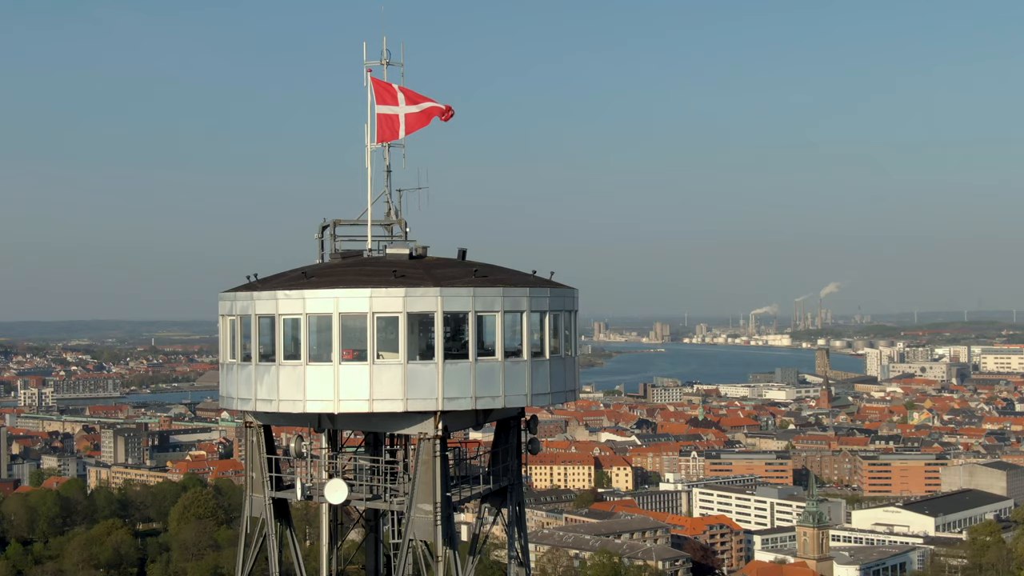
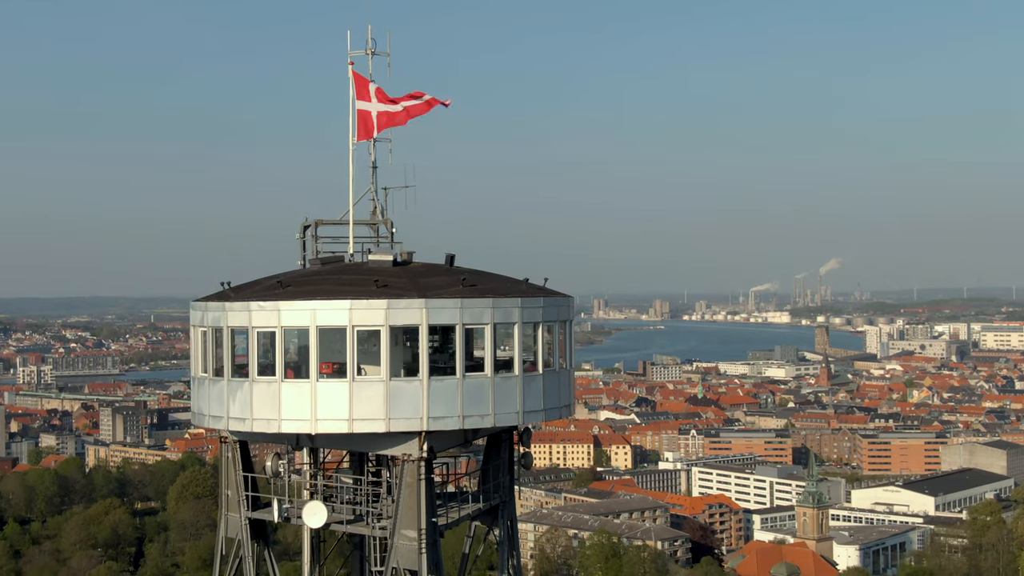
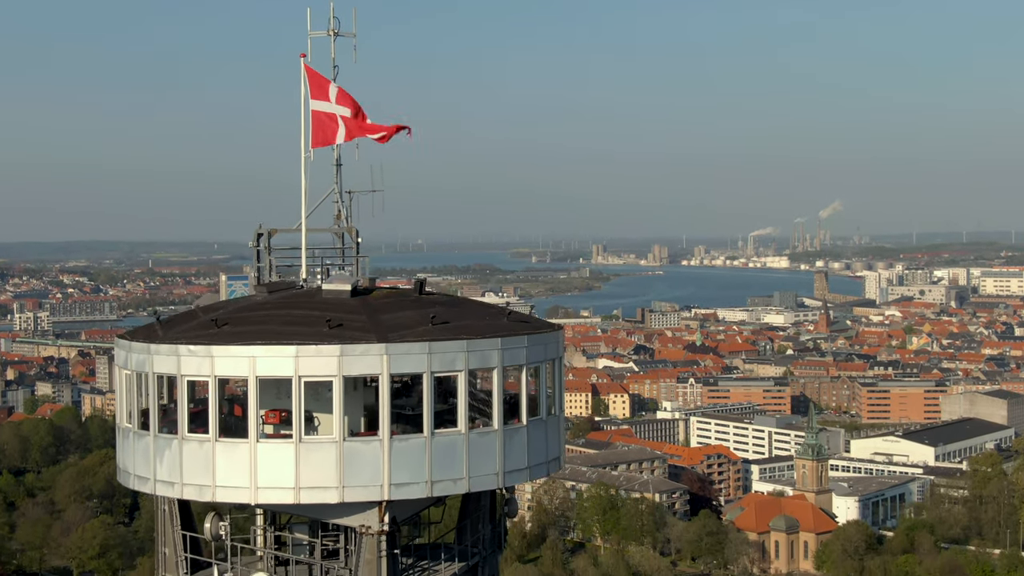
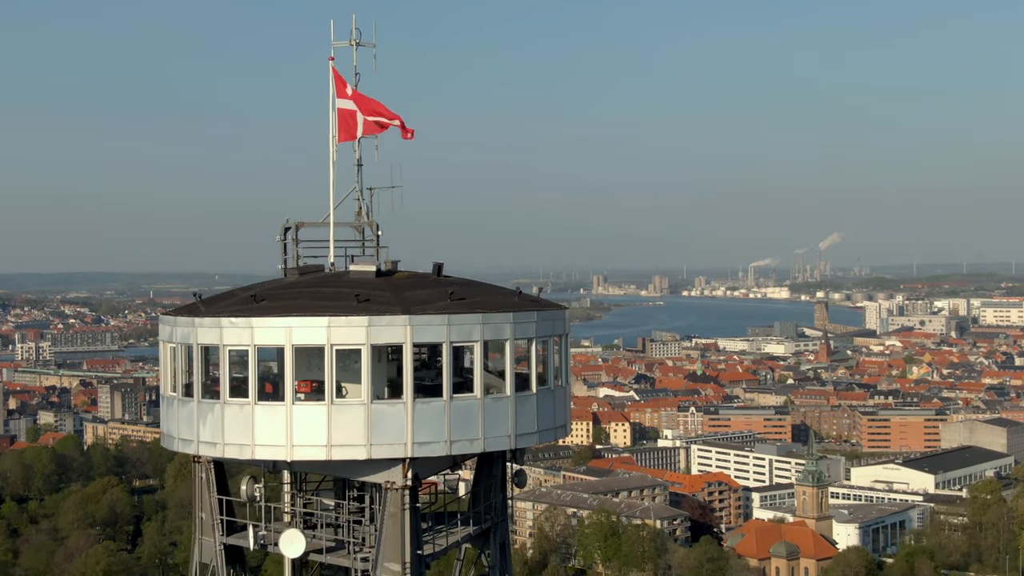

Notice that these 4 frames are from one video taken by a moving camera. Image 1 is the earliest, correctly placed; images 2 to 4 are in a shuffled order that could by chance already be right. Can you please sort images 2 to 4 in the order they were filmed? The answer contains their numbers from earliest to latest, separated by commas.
2, 4, 3
